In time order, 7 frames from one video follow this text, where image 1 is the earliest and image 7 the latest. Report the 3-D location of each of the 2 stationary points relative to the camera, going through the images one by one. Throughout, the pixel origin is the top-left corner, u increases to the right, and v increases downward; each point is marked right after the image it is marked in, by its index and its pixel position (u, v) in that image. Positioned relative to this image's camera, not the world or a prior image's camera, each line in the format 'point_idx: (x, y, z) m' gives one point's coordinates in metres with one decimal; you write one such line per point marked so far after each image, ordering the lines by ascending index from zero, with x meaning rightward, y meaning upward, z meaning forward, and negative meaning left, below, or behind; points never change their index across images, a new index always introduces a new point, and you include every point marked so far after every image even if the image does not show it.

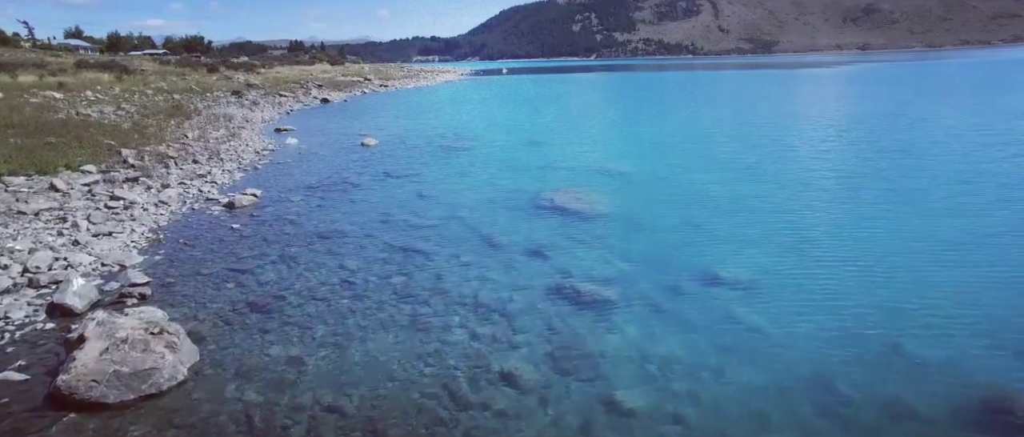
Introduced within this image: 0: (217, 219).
0: (-7.0, 0.0, +14.2) m
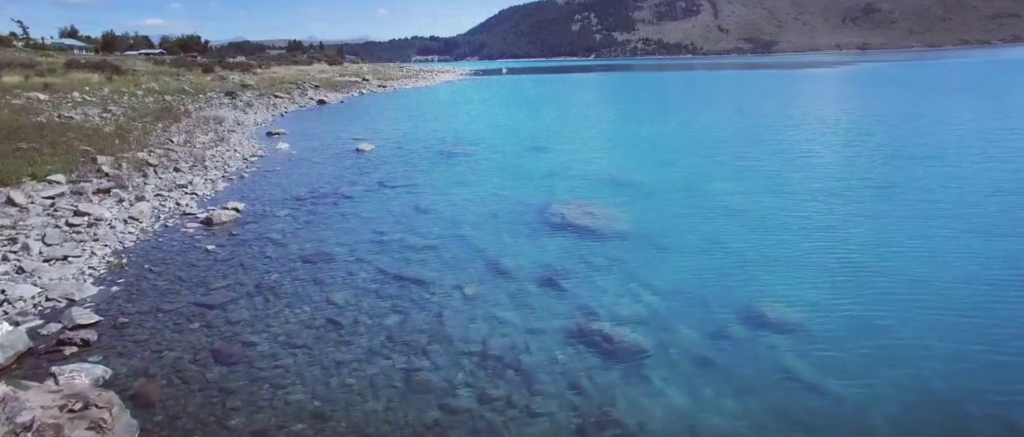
0: (-6.8, -0.4, +12.7) m
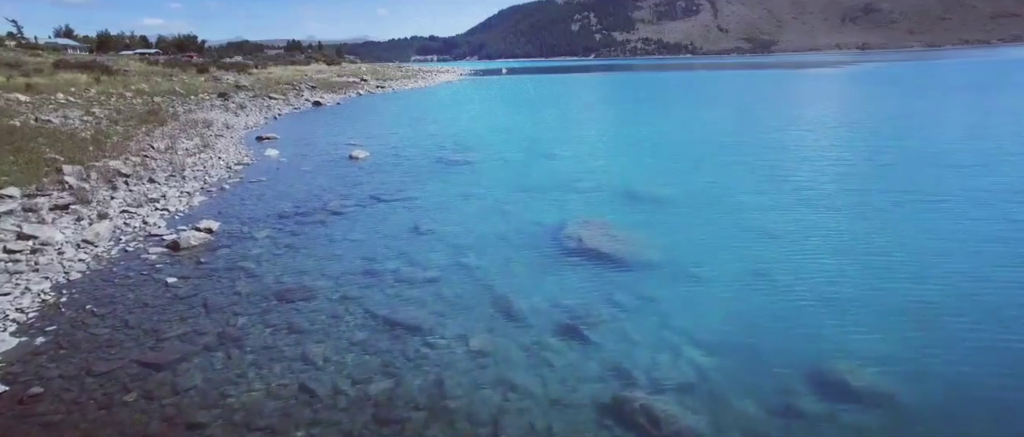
0: (-6.6, -0.9, +10.9) m
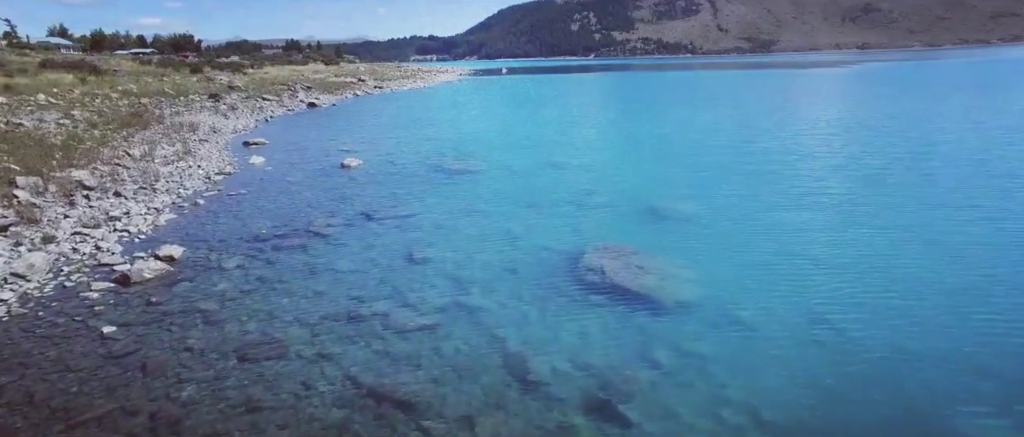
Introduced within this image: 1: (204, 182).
0: (-6.4, -1.4, +9.1) m
1: (-9.9, +1.2, +19.2) m
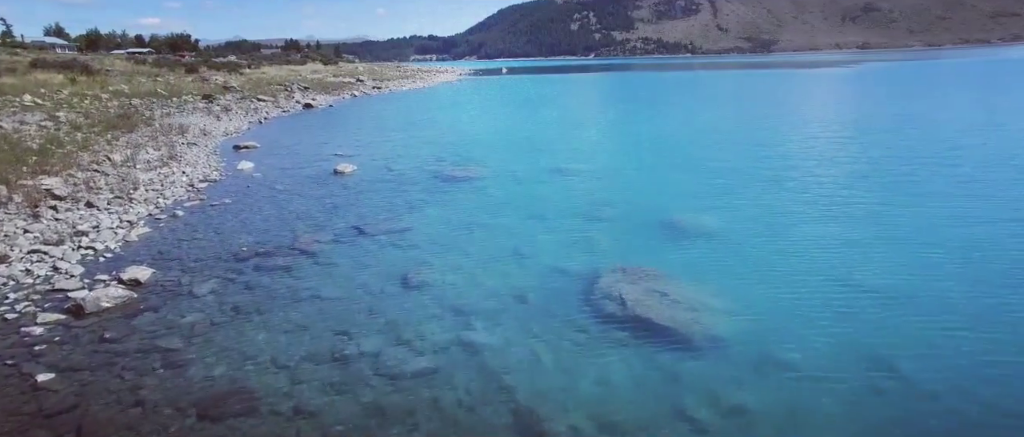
0: (-6.3, -1.7, +7.8) m
1: (-9.7, +0.8, +18.0) m
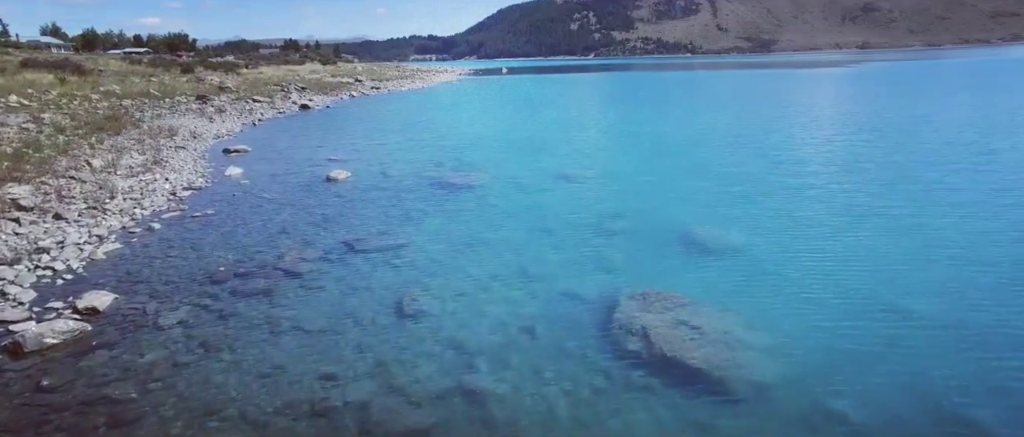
0: (-6.1, -2.0, +6.6) m
1: (-9.6, +0.5, +16.7) m
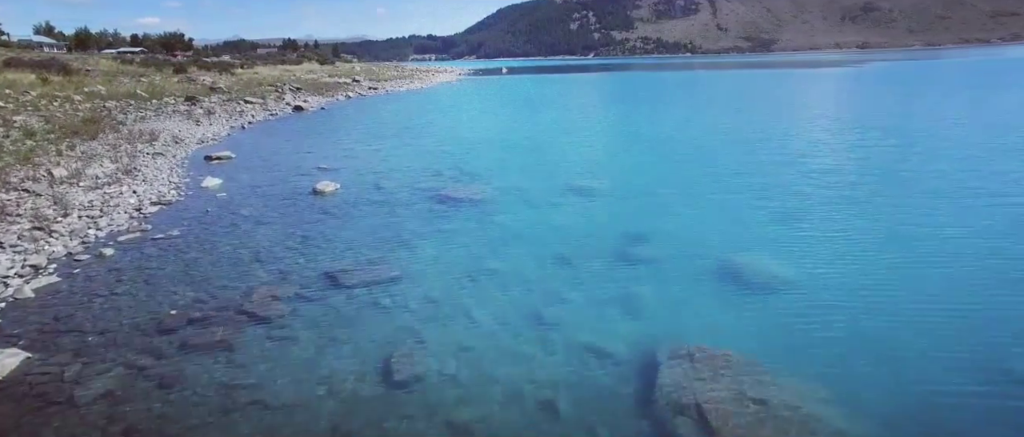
0: (-5.9, -2.5, +4.6) m
1: (-9.4, 0.0, +14.8) m
